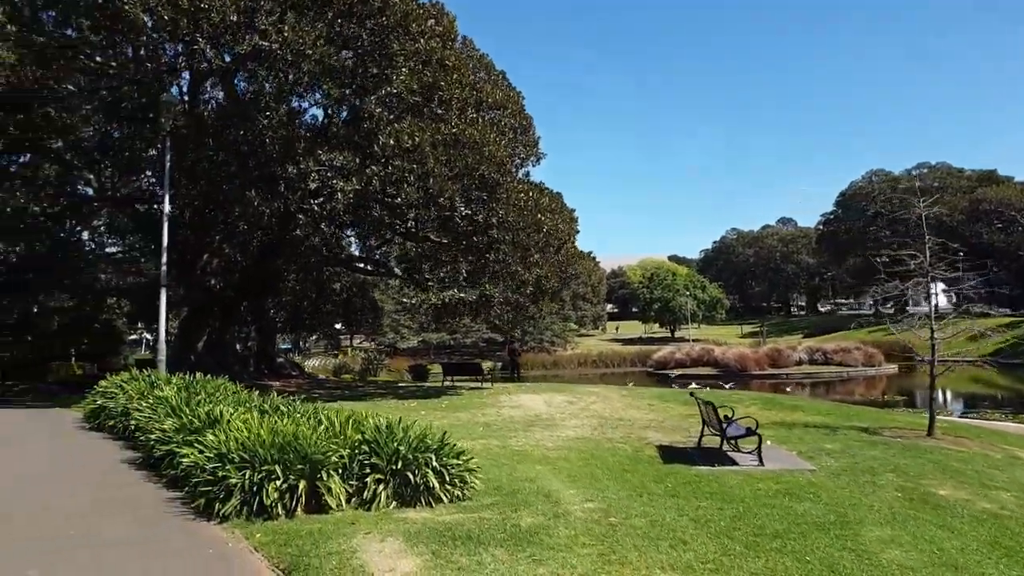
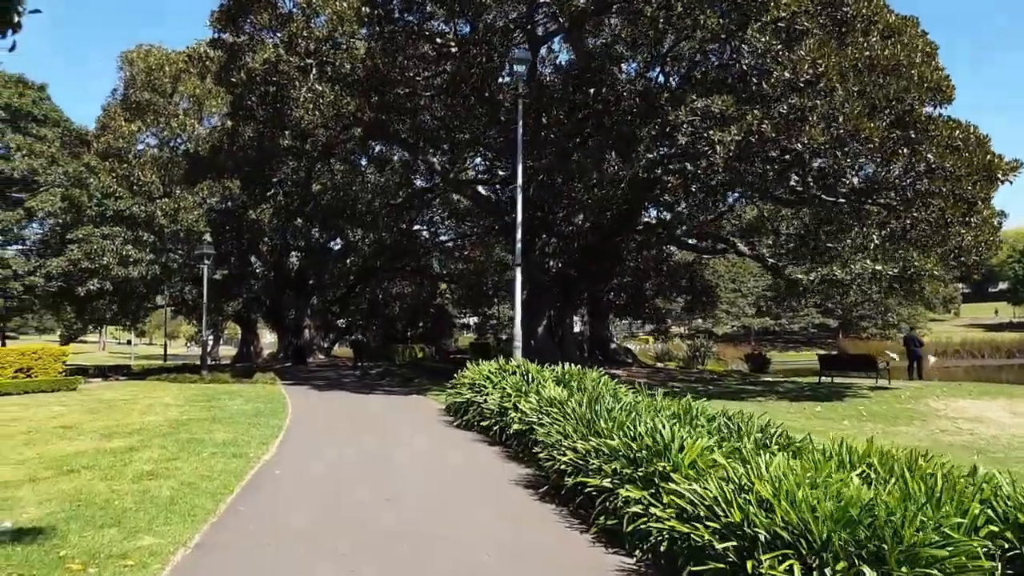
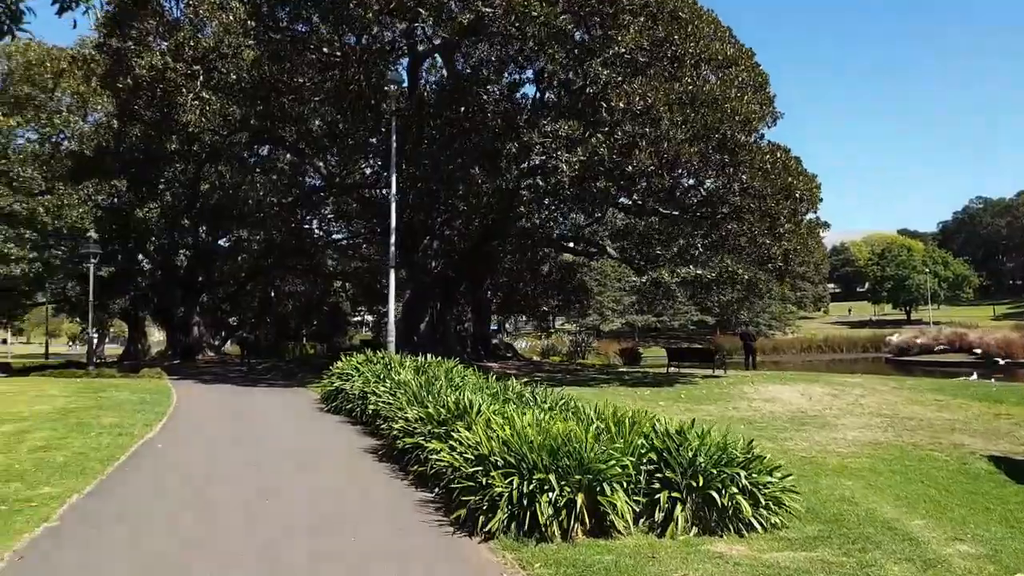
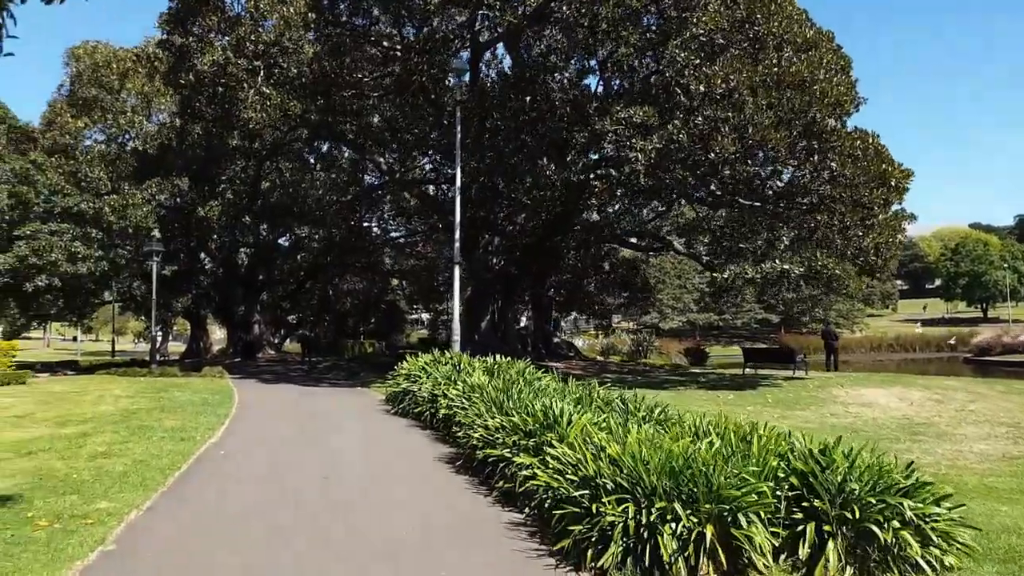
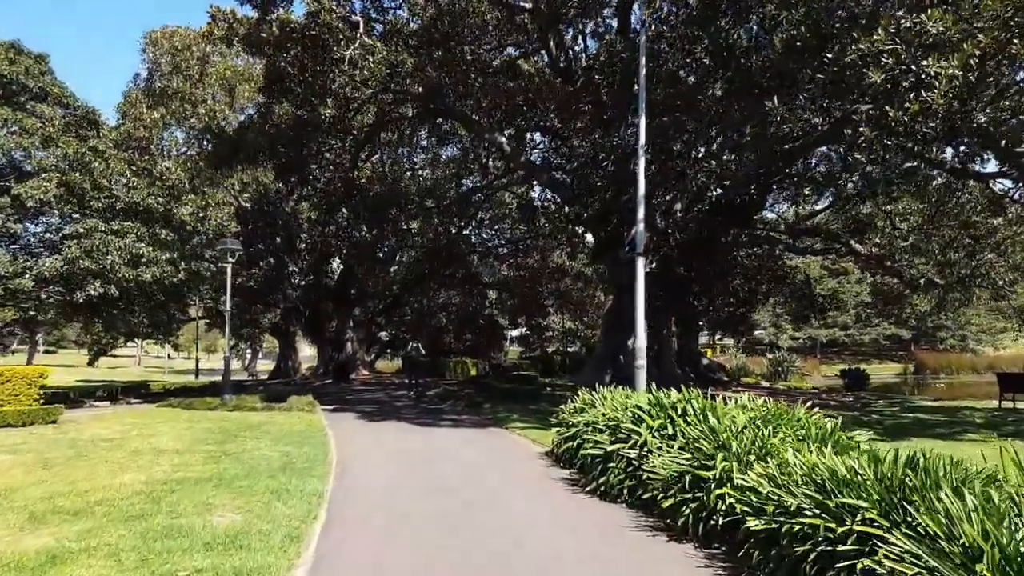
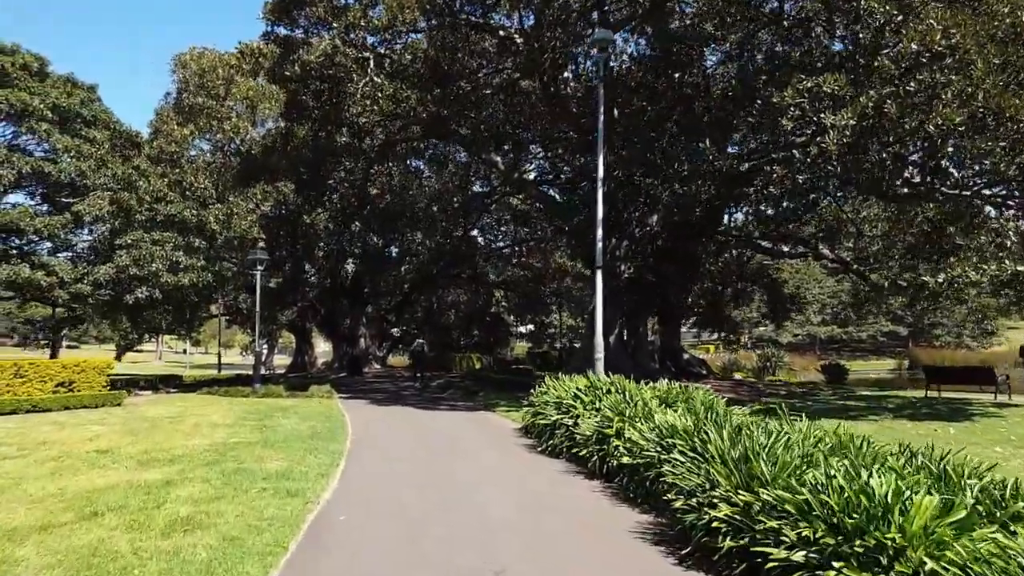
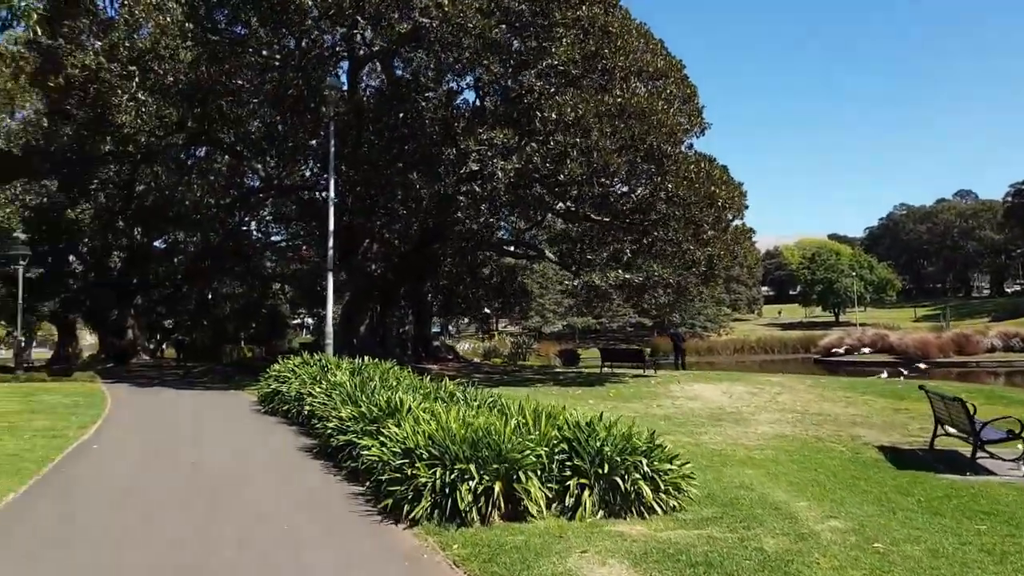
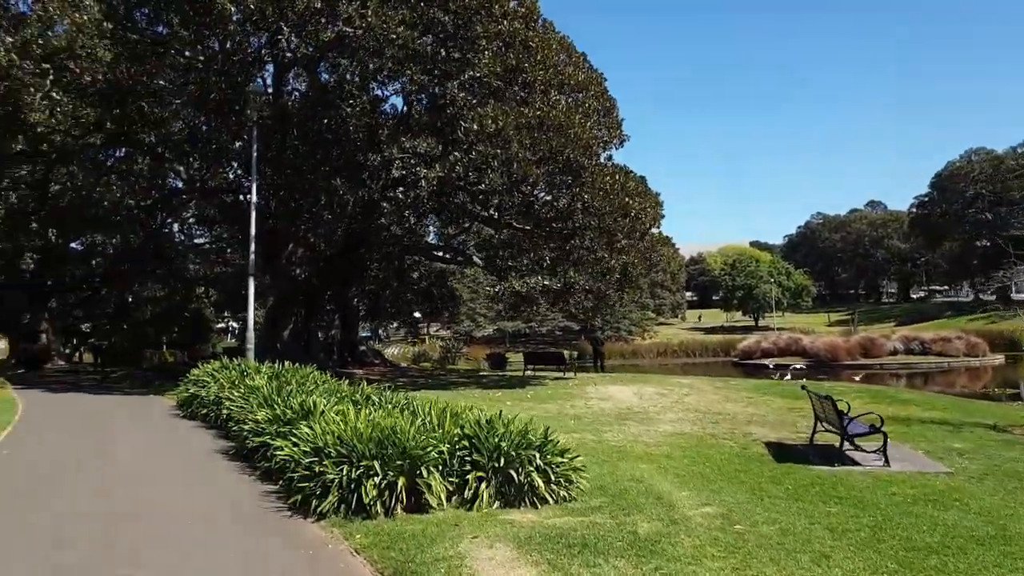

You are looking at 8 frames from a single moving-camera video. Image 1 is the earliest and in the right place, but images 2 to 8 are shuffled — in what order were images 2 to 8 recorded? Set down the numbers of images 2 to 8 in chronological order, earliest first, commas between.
8, 7, 3, 4, 2, 6, 5
